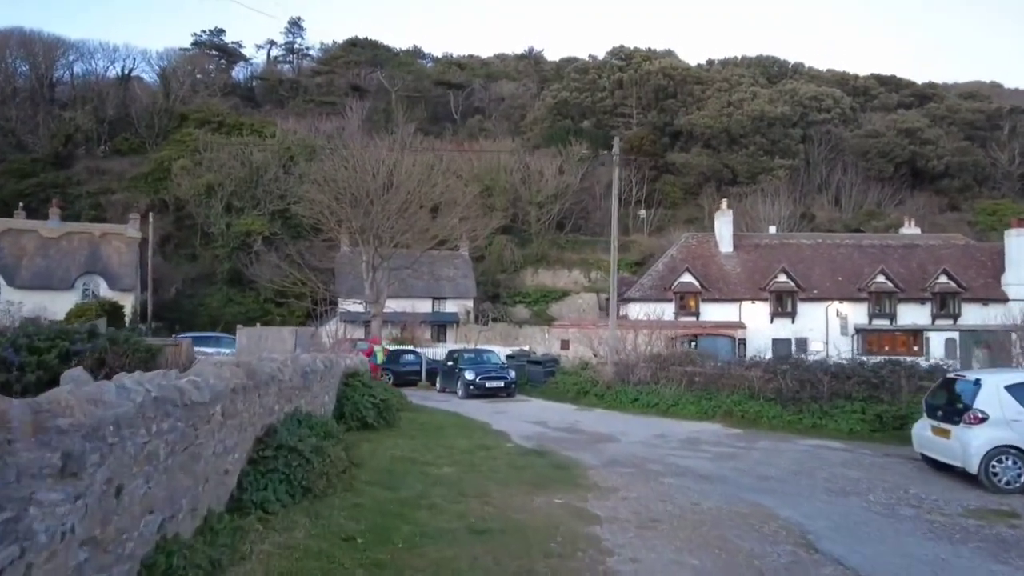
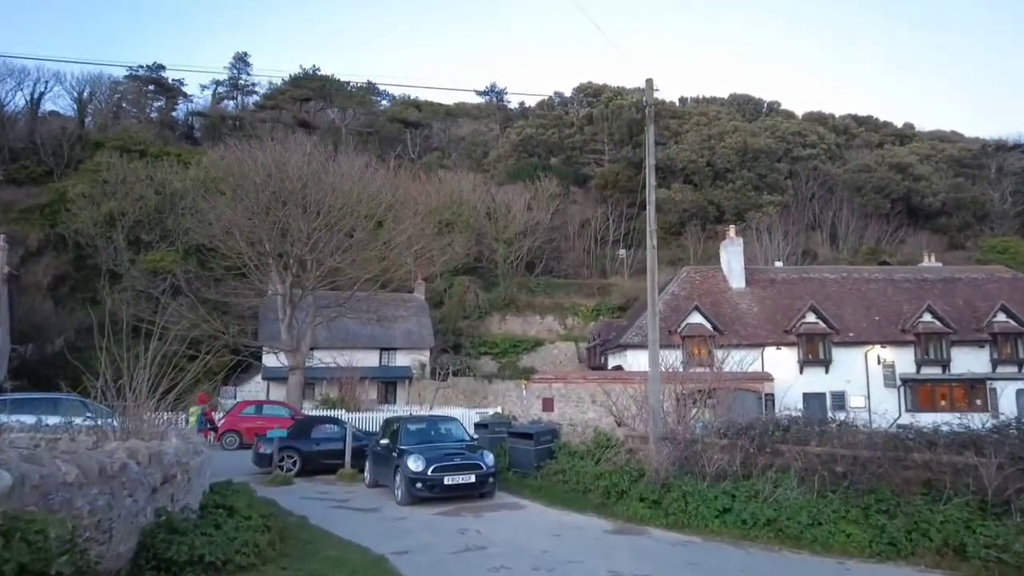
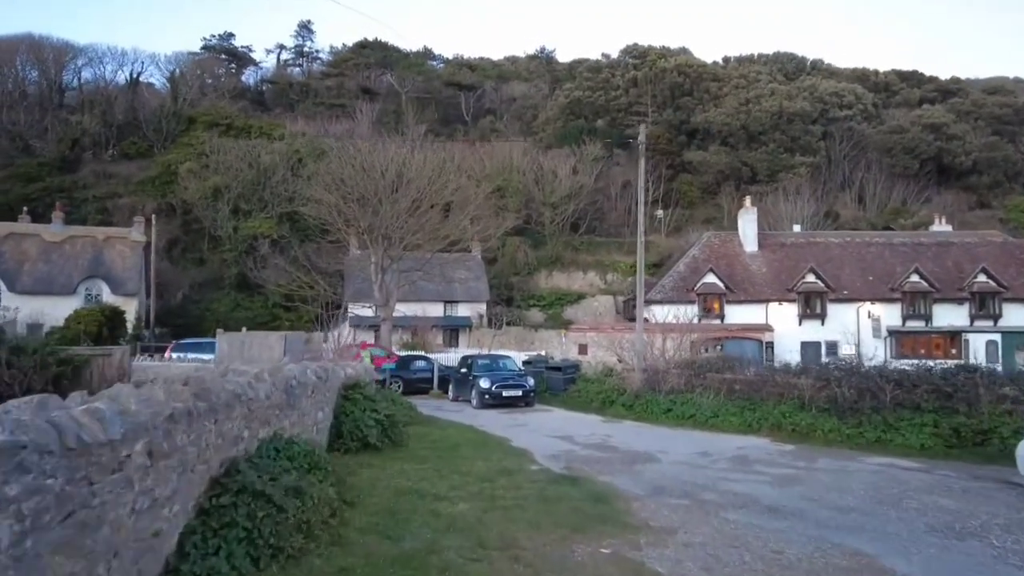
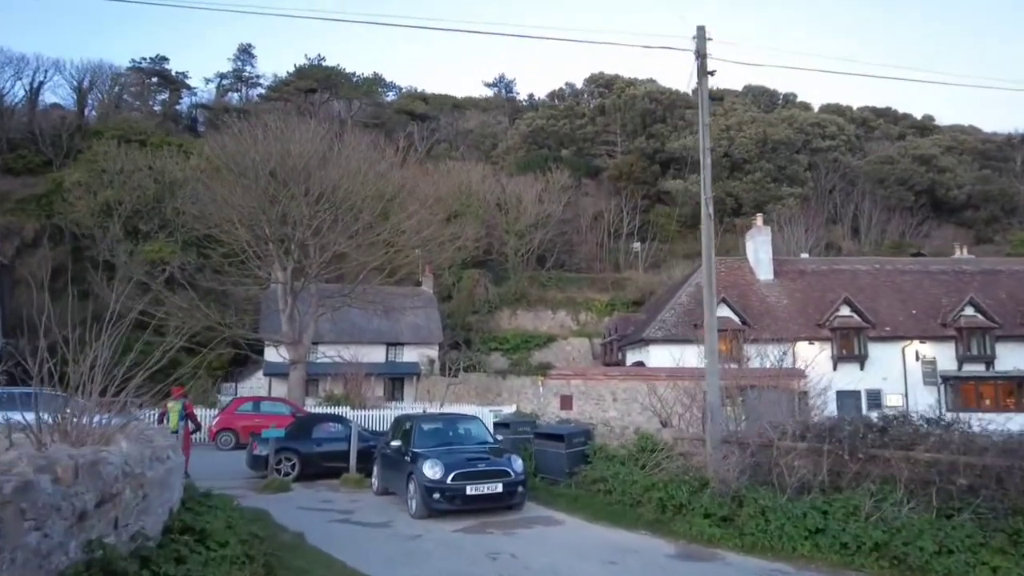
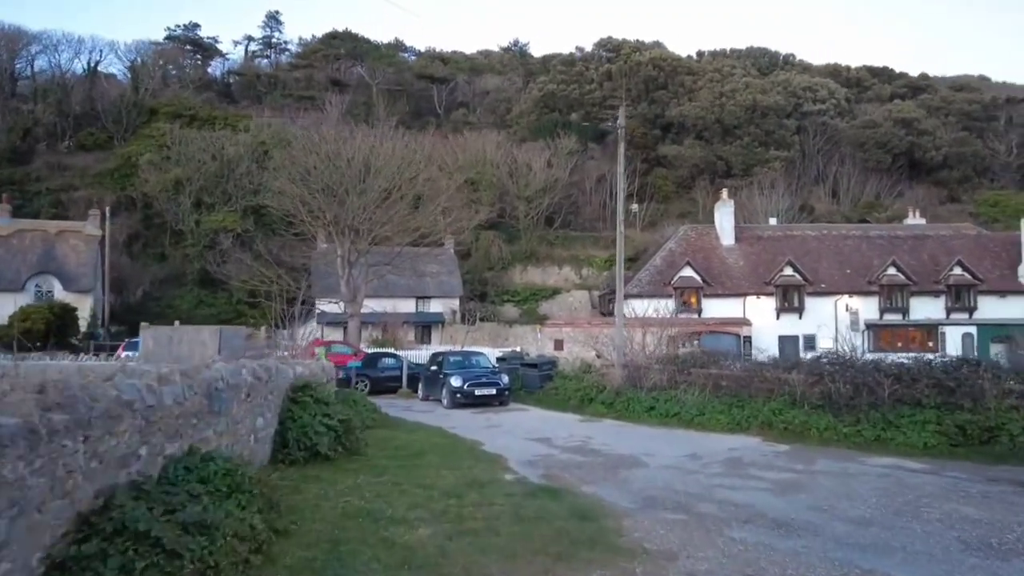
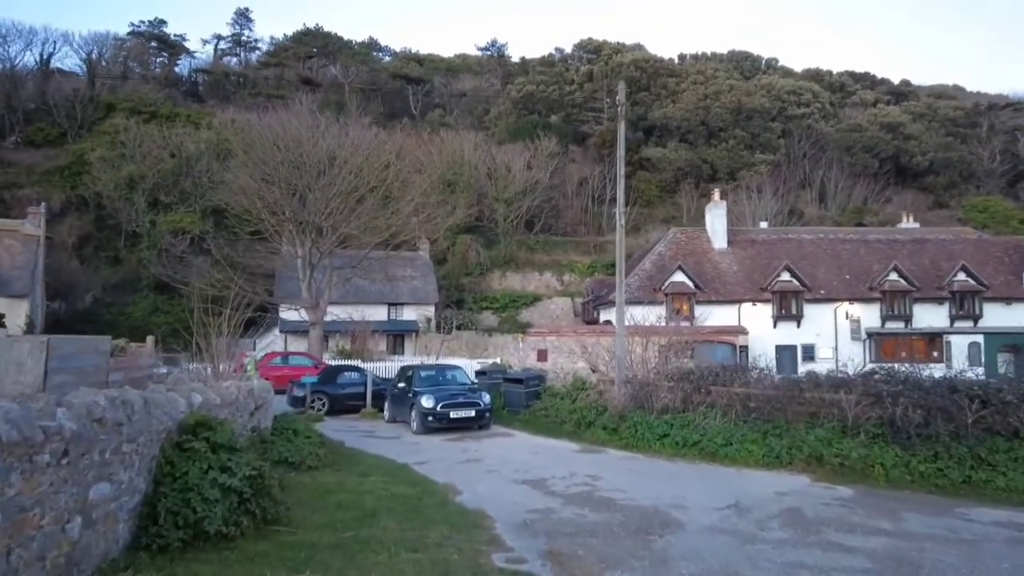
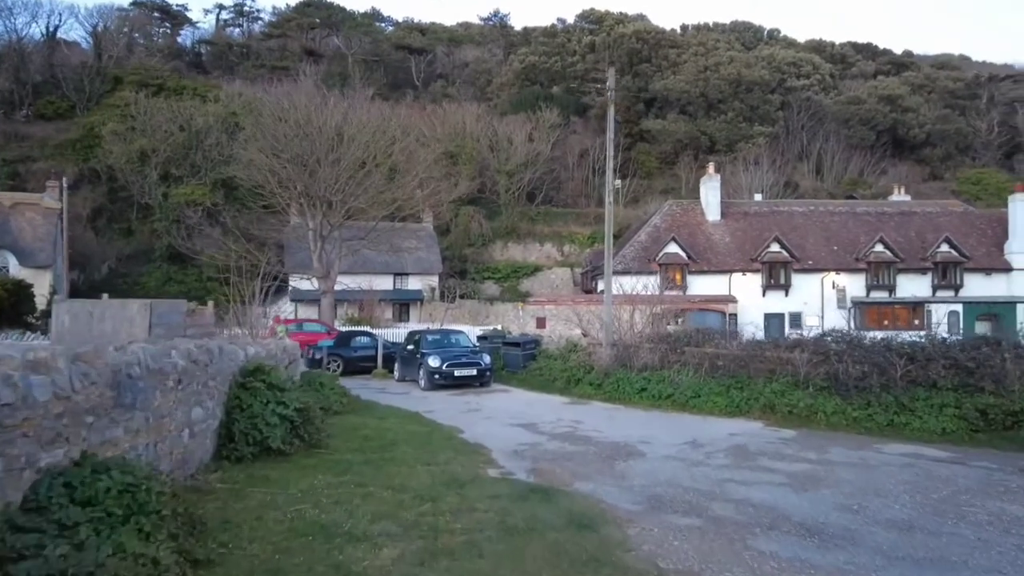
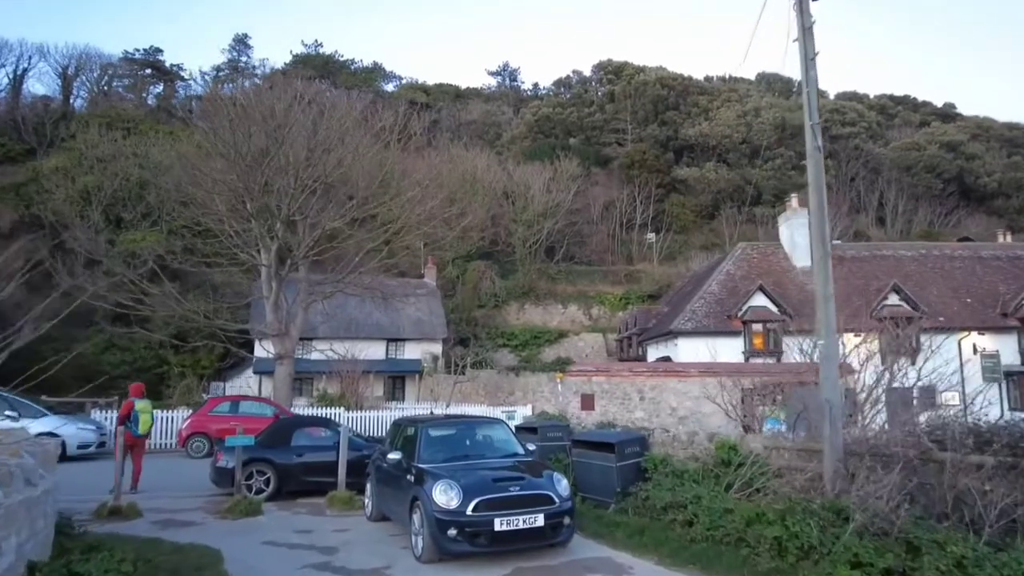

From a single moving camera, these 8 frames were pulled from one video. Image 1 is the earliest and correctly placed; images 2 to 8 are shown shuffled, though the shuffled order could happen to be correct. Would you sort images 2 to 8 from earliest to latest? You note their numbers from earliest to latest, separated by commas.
3, 5, 7, 6, 2, 4, 8
